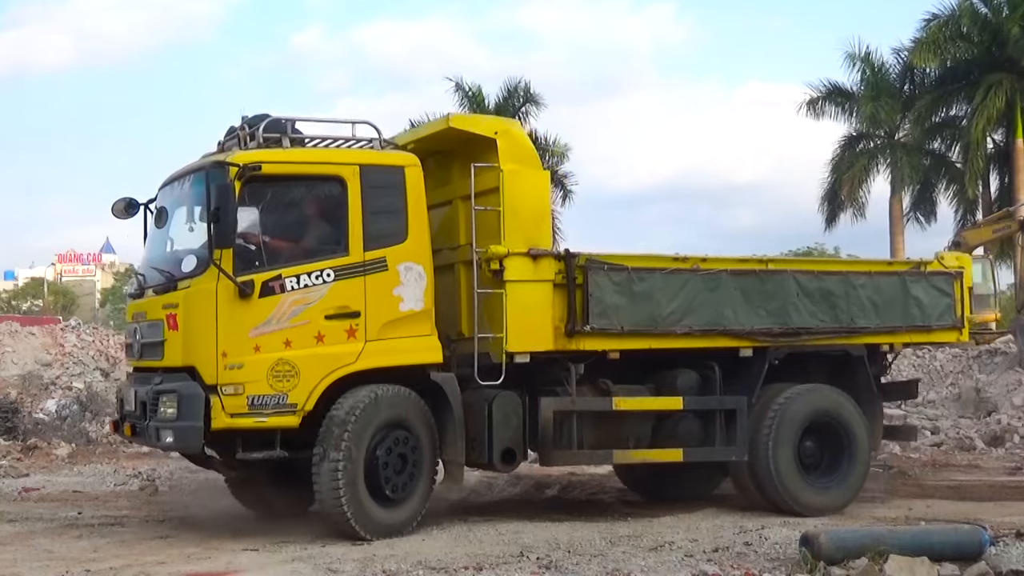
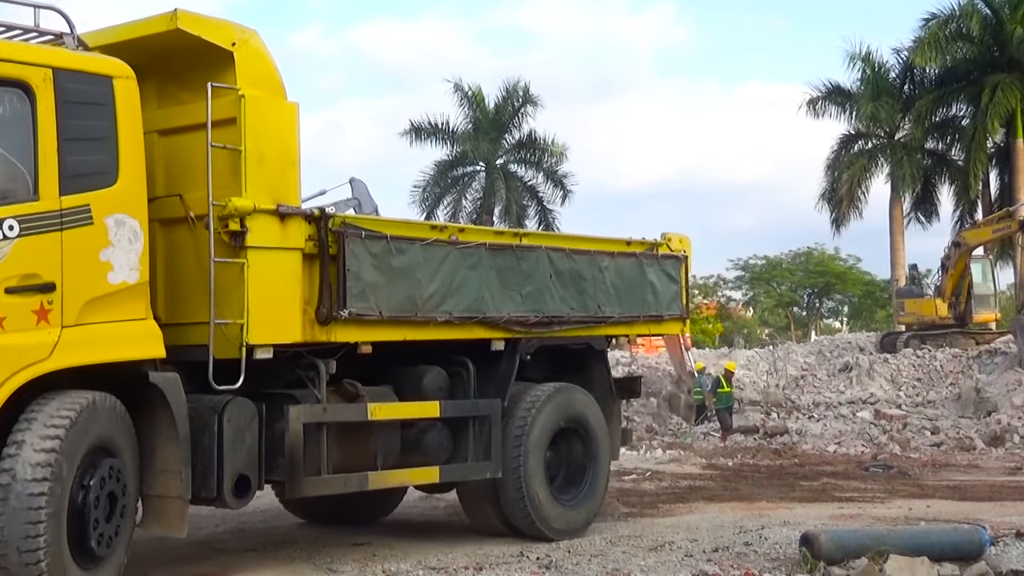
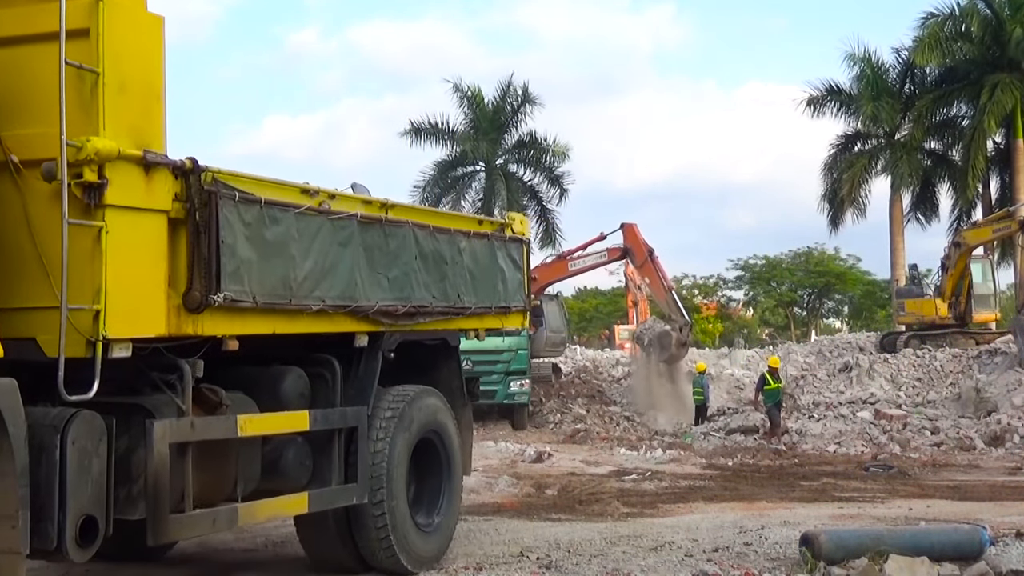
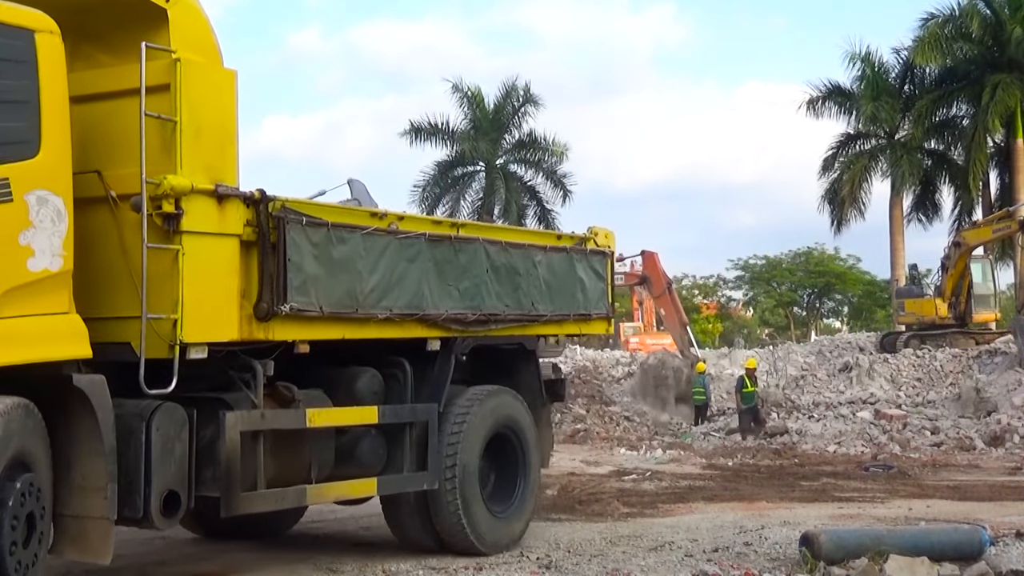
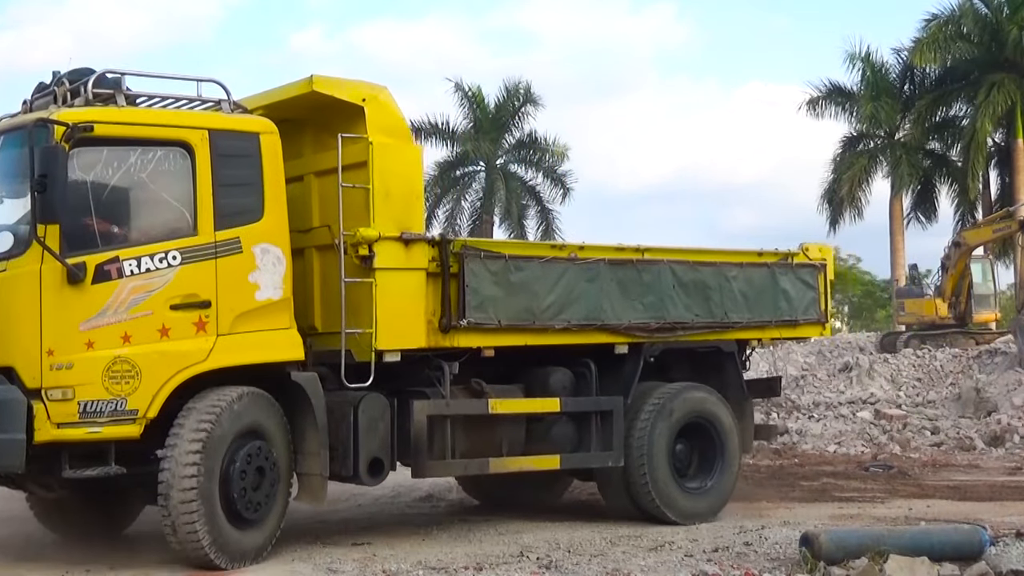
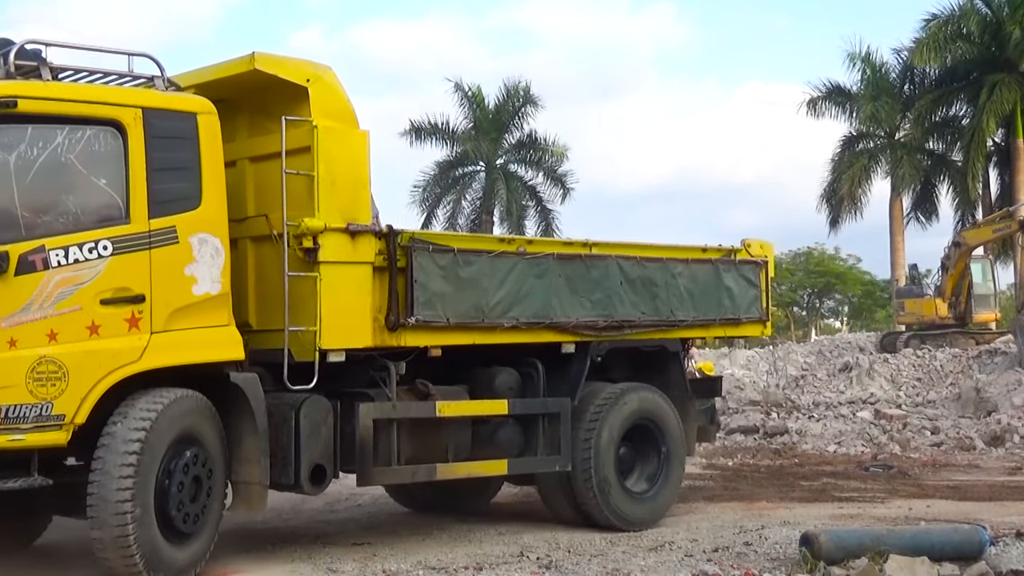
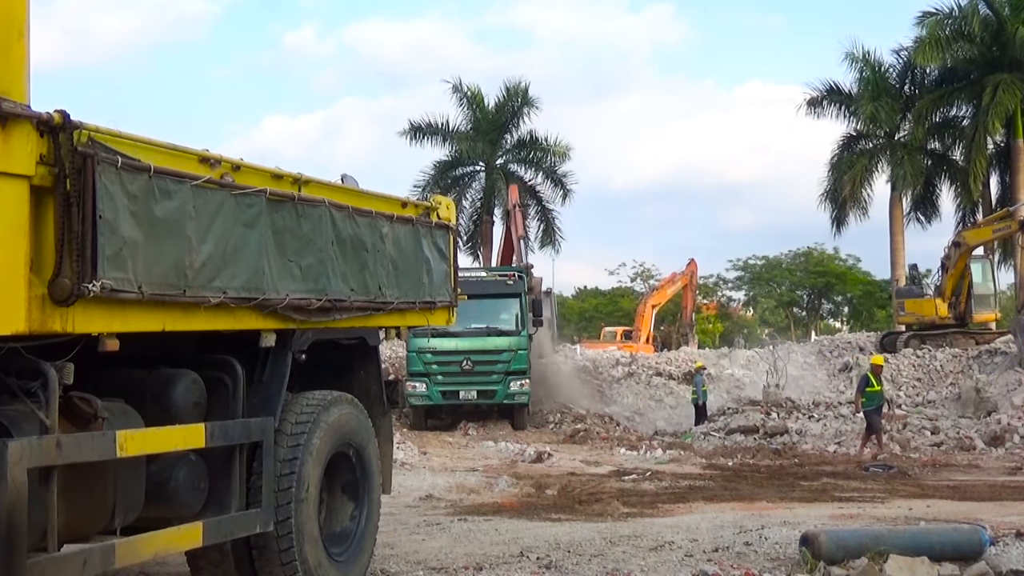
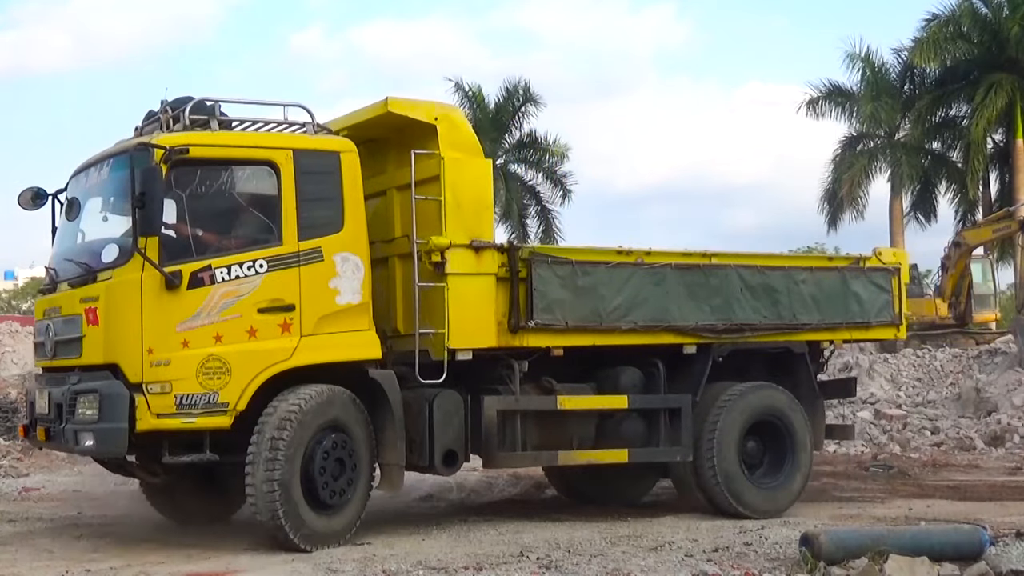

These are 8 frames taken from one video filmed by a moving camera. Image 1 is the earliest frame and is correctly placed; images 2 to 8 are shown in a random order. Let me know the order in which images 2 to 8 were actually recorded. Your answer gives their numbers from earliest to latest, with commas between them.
8, 5, 6, 2, 4, 3, 7
